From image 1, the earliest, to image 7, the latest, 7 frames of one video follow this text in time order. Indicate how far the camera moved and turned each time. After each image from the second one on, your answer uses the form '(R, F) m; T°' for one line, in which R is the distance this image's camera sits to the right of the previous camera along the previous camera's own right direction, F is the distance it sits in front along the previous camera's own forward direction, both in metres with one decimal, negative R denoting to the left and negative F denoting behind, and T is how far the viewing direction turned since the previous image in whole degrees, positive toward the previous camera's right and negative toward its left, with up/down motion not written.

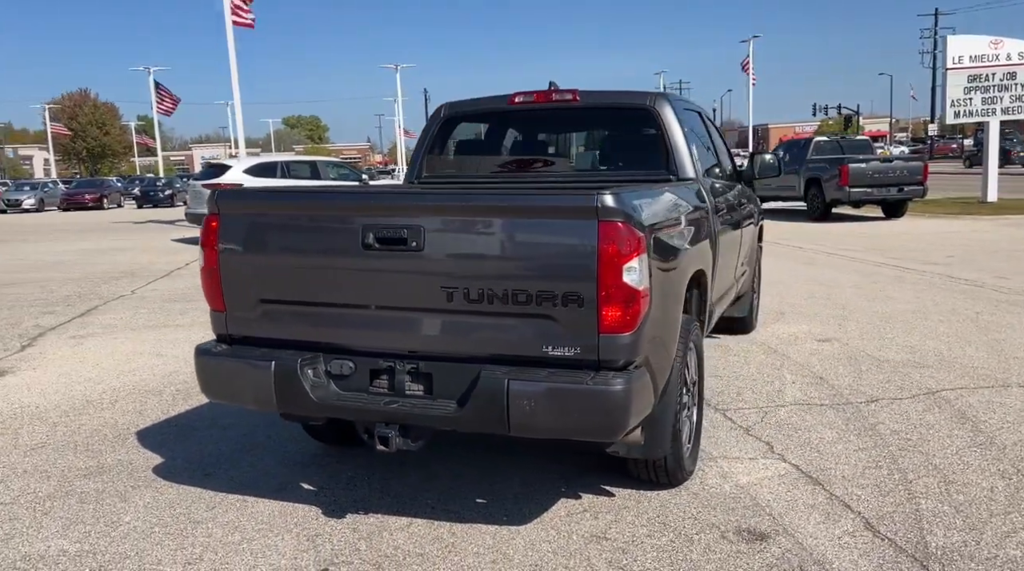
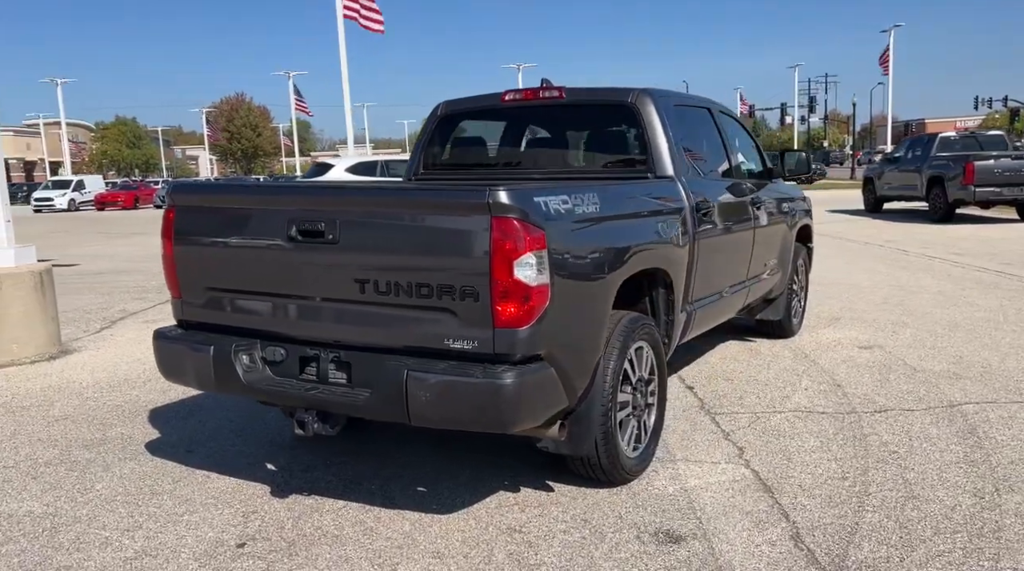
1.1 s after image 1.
(+0.8, 0.0) m; -8°
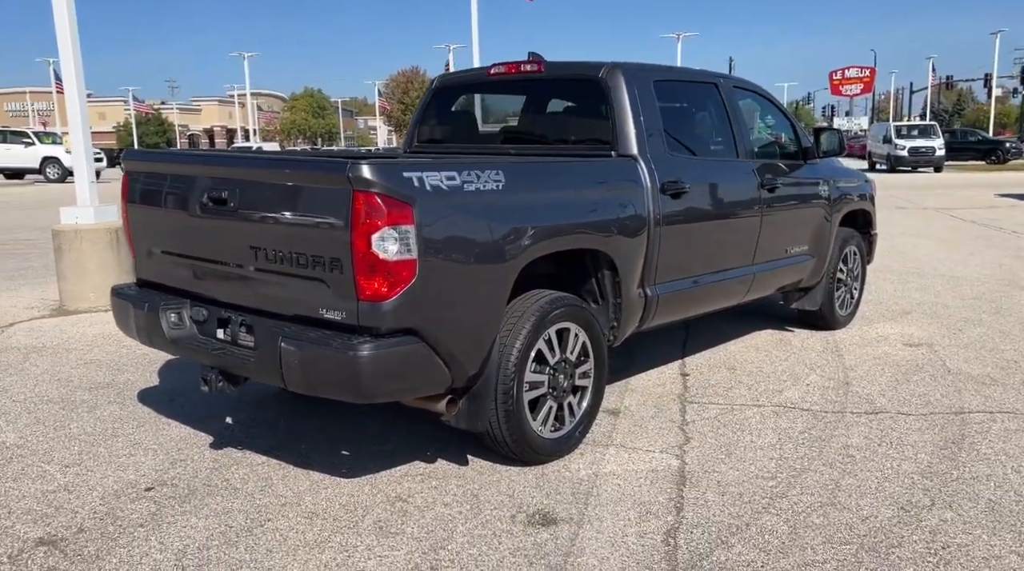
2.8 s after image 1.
(+1.1, +0.1) m; -10°
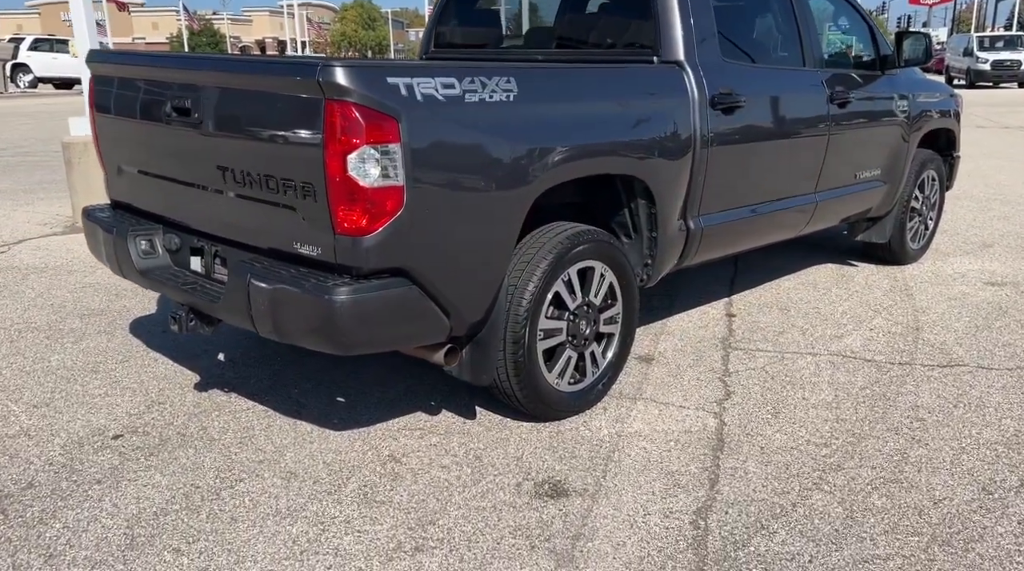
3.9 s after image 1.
(+0.1, +0.5) m; -4°
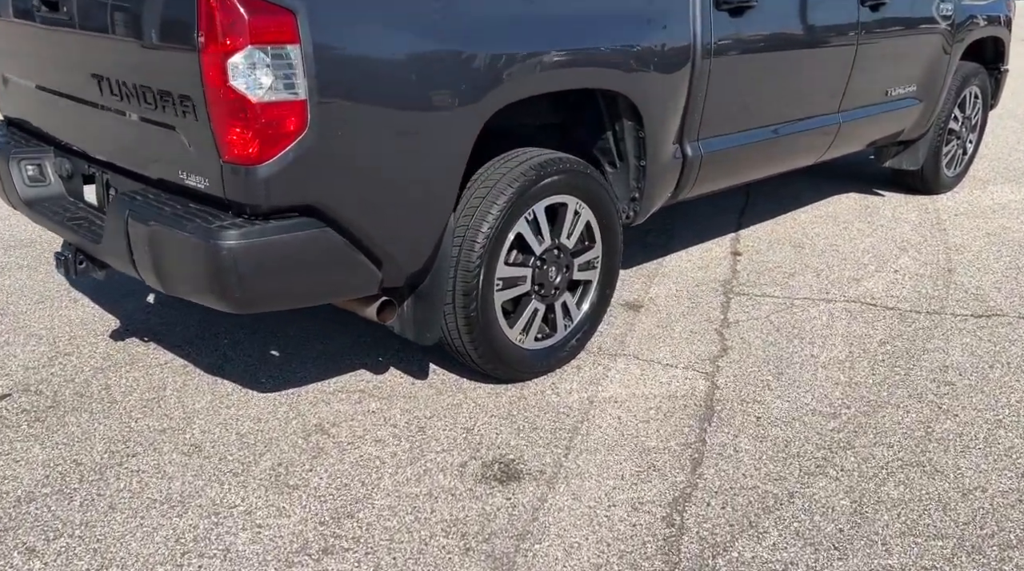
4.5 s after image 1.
(+0.2, +0.5) m; -1°
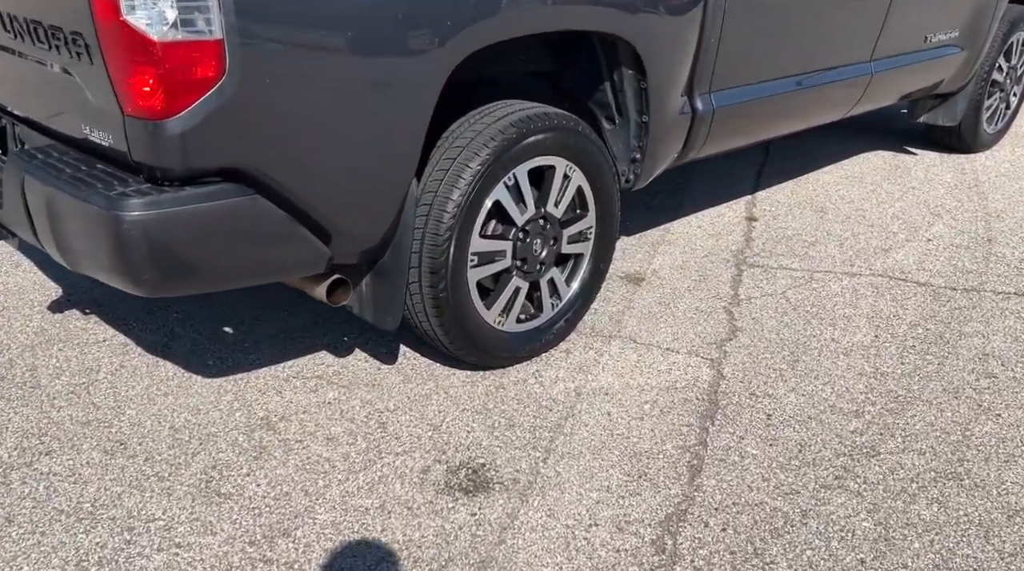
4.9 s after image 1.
(+0.1, +0.4) m; -1°
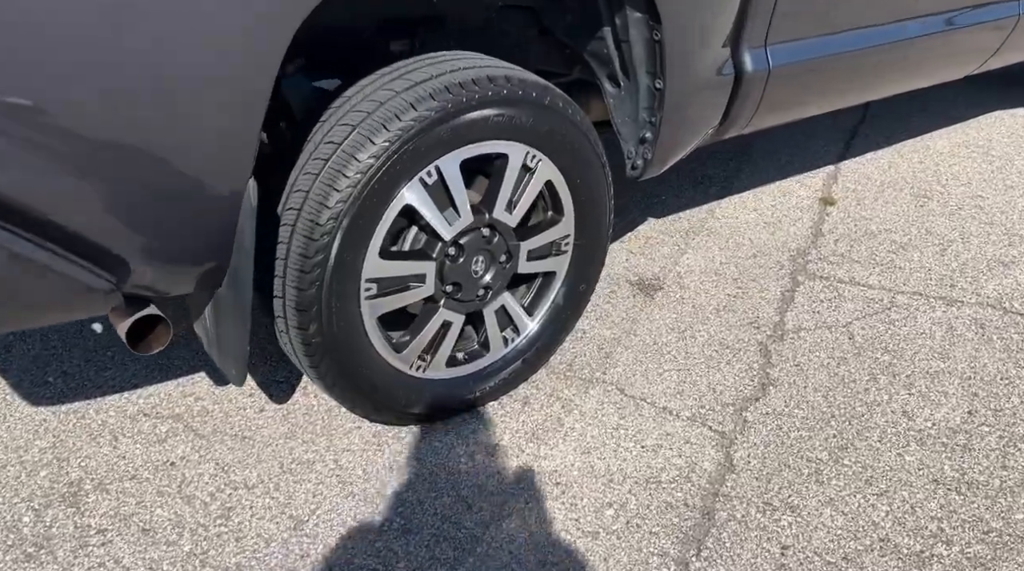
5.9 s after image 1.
(+0.3, +0.8) m; -6°
